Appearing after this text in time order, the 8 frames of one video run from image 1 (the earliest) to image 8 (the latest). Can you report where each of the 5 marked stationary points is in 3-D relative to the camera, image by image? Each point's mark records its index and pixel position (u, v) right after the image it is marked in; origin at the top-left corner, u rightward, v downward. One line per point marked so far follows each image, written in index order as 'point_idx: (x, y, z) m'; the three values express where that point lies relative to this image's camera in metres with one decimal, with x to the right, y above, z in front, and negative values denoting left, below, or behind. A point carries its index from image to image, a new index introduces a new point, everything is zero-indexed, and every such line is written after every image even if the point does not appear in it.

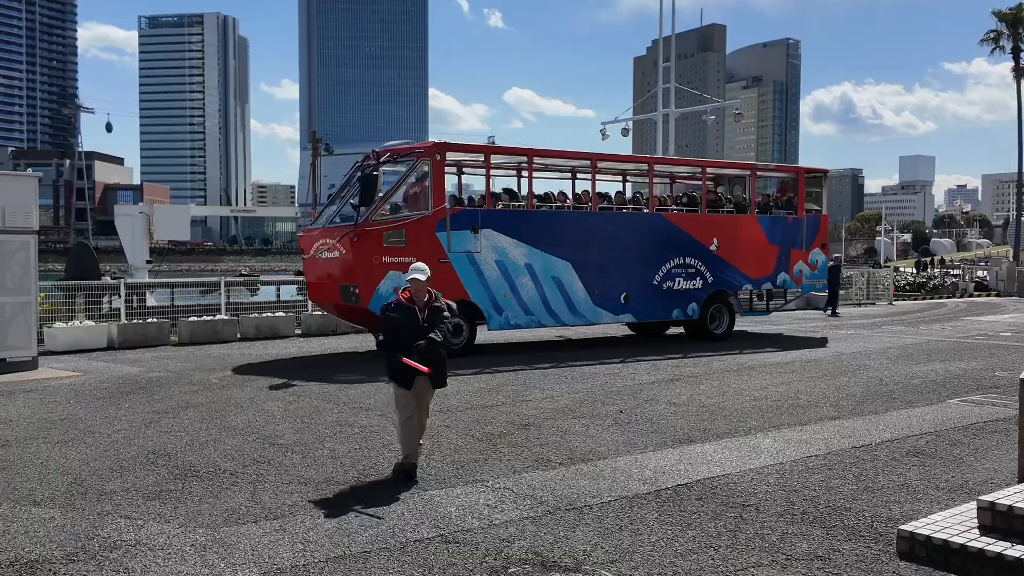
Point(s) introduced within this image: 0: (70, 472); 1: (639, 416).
0: (-3.2, -1.3, +6.6) m
1: (+1.3, -1.3, +9.4) m
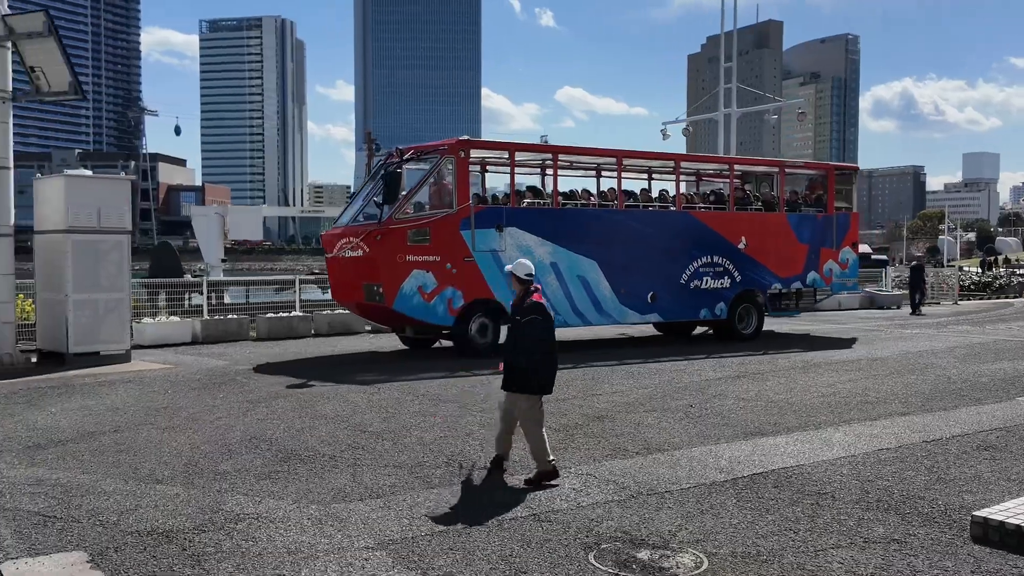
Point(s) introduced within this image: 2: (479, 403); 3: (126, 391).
0: (-2.5, -1.3, +7.1) m
1: (+2.1, -1.3, +9.6) m
2: (-0.4, -1.2, +9.8) m
3: (-4.3, -1.2, +10.3) m
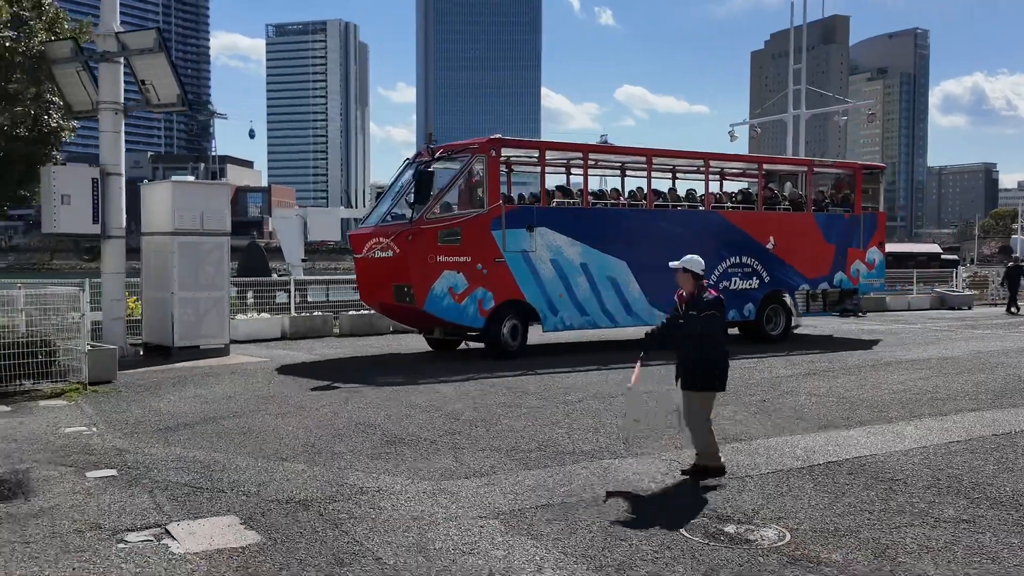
0: (-1.8, -1.3, +7.9) m
1: (+2.9, -1.3, +10.0) m
2: (+0.5, -1.2, +10.4) m
3: (-3.4, -1.2, +11.1) m
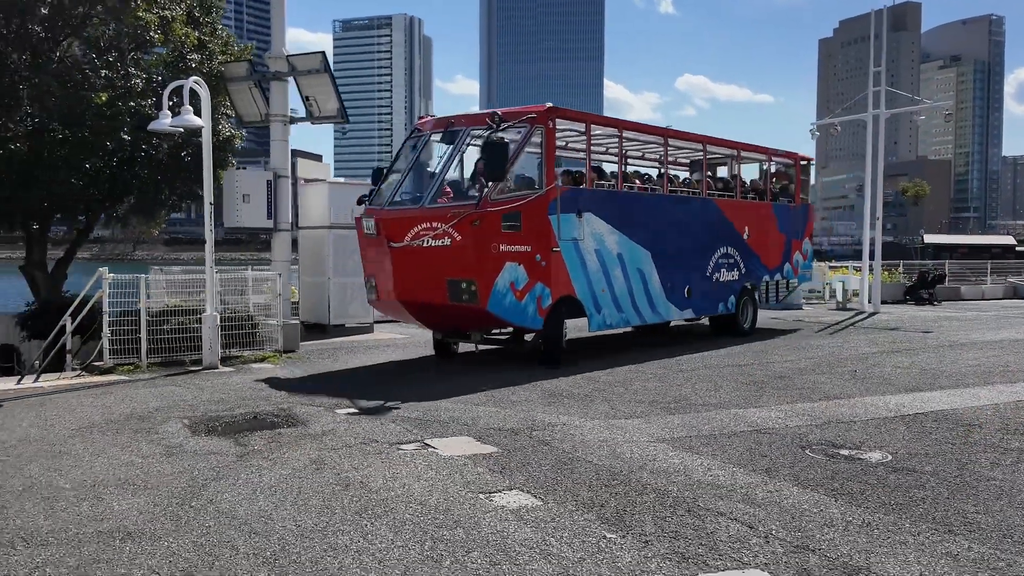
0: (-0.3, -1.1, +9.8) m
1: (+4.5, -1.1, +11.7) m
2: (+2.2, -1.0, +12.2) m
3: (-1.7, -1.0, +13.1) m
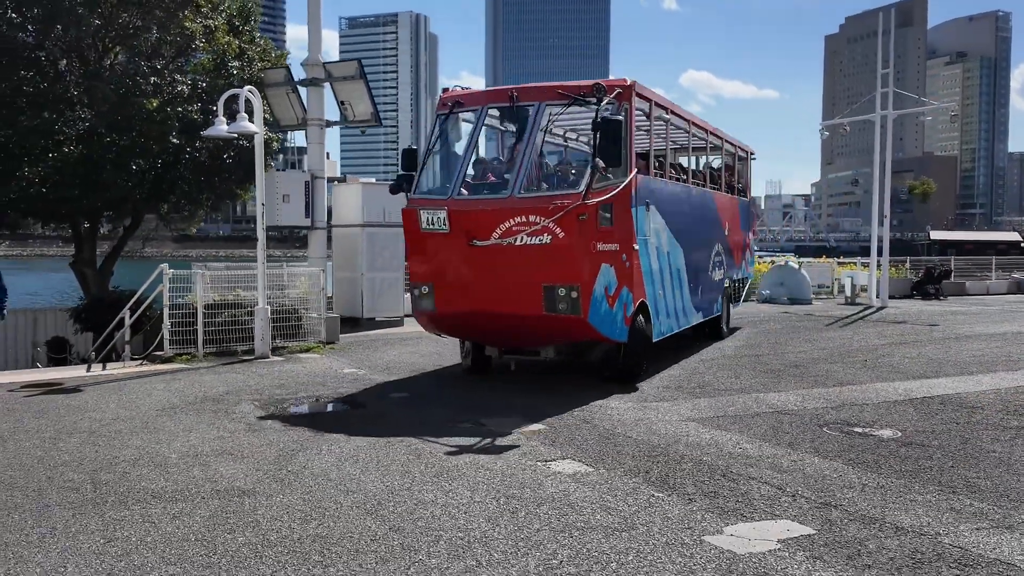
0: (+0.1, -1.0, +10.6) m
1: (+5.0, -1.0, +12.4) m
2: (+2.6, -1.0, +12.9) m
3: (-1.3, -0.9, +13.9) m
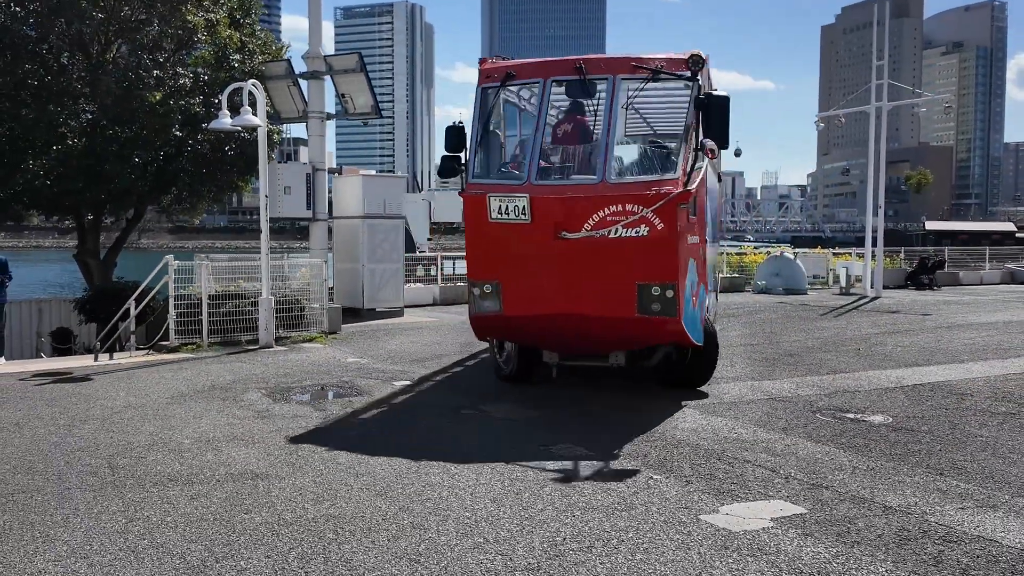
0: (+0.1, -0.9, +10.8) m
1: (+5.0, -0.9, +12.6) m
2: (+2.6, -0.8, +13.1) m
3: (-1.3, -0.7, +14.1) m
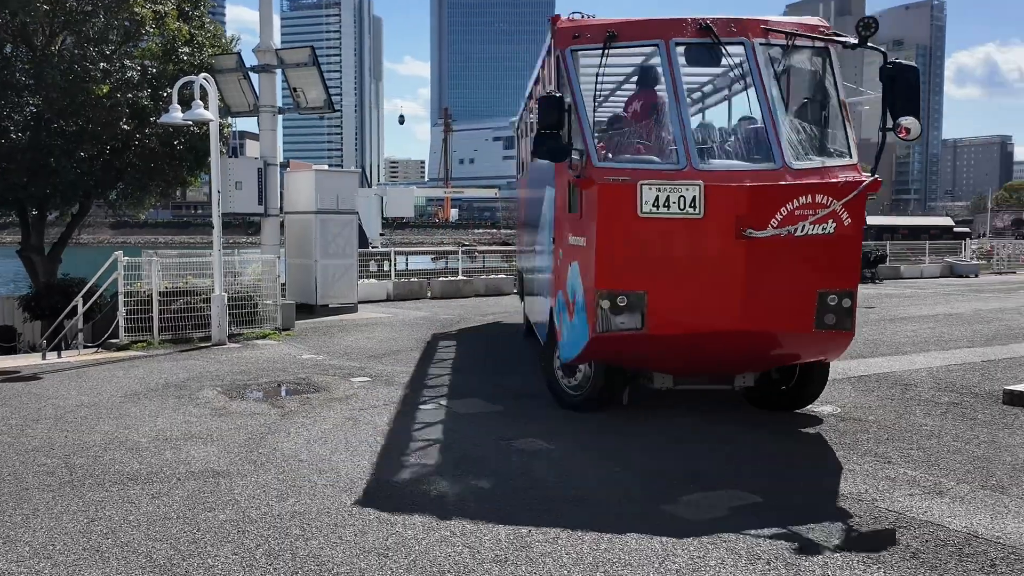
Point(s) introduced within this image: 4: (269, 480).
0: (-0.4, -0.9, +10.8) m
1: (+4.3, -0.8, +13.0) m
2: (+2.0, -0.7, +13.3) m
3: (-2.0, -0.7, +14.1) m
4: (-1.5, -1.2, +5.7) m
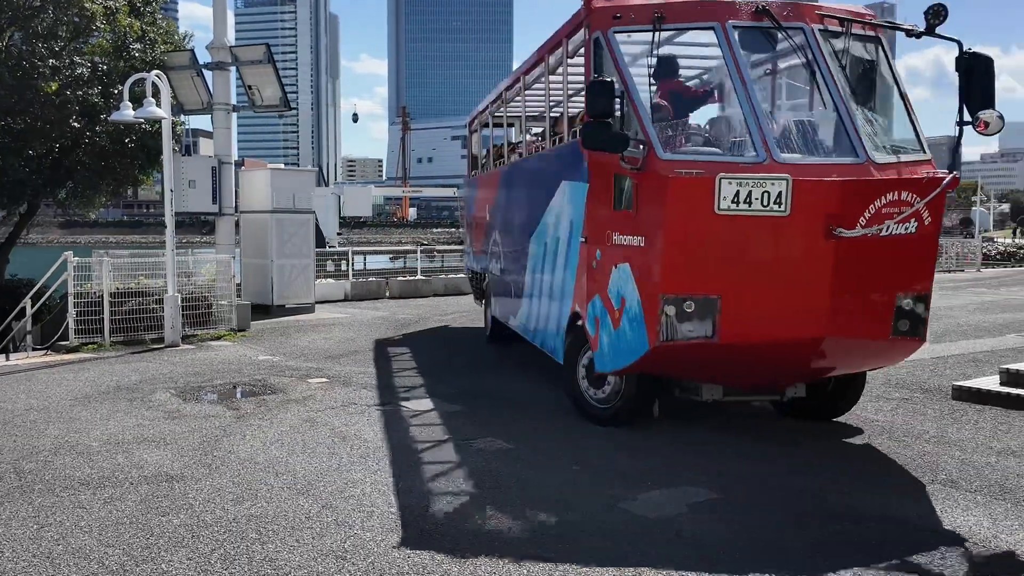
0: (-0.9, -0.9, +10.8) m
1: (+3.8, -0.8, +13.1) m
2: (+1.4, -0.7, +13.4) m
3: (-2.6, -0.7, +14.0) m
4: (-1.8, -1.2, +5.6) m
